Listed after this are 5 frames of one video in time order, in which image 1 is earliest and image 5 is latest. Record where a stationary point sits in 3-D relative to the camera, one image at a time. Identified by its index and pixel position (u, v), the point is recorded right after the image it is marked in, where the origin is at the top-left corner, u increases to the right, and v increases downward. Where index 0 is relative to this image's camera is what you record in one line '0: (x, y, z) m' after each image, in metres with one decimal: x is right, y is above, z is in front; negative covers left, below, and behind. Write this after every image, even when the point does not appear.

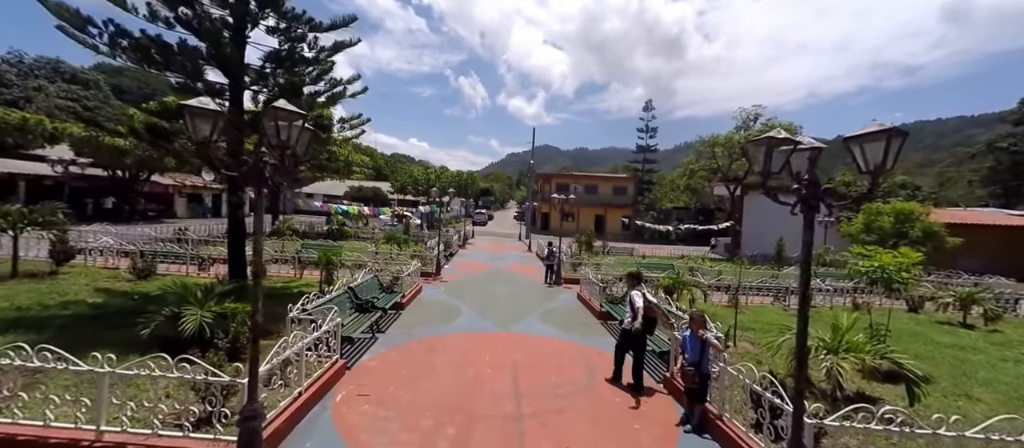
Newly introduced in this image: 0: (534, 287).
0: (+0.9, -2.4, +14.5) m
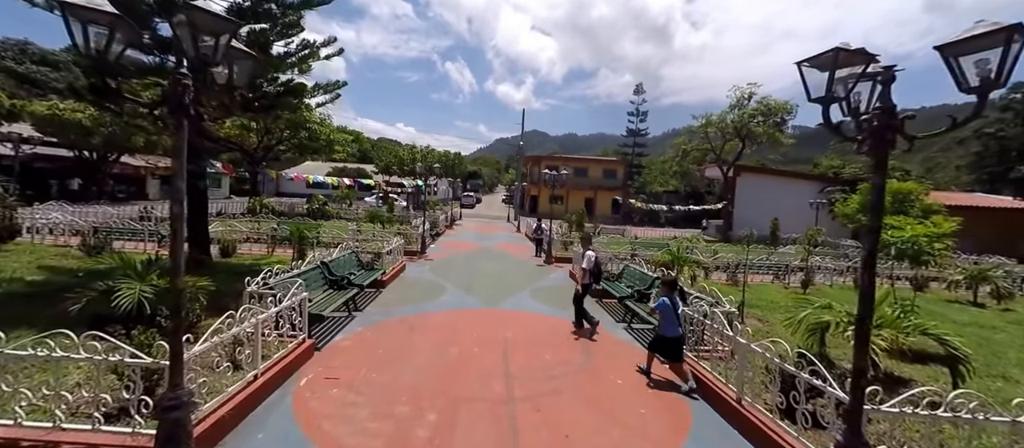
0: (+0.5, -1.6, +13.9) m
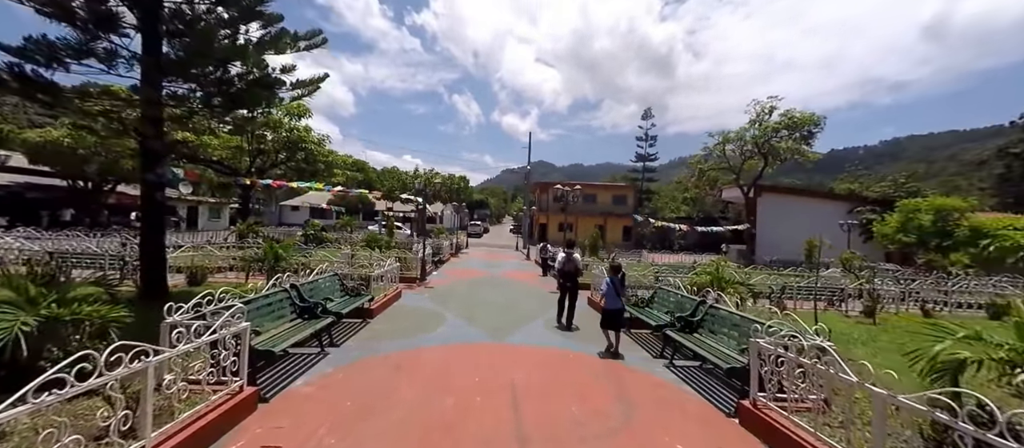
0: (+0.8, -2.3, +12.4) m
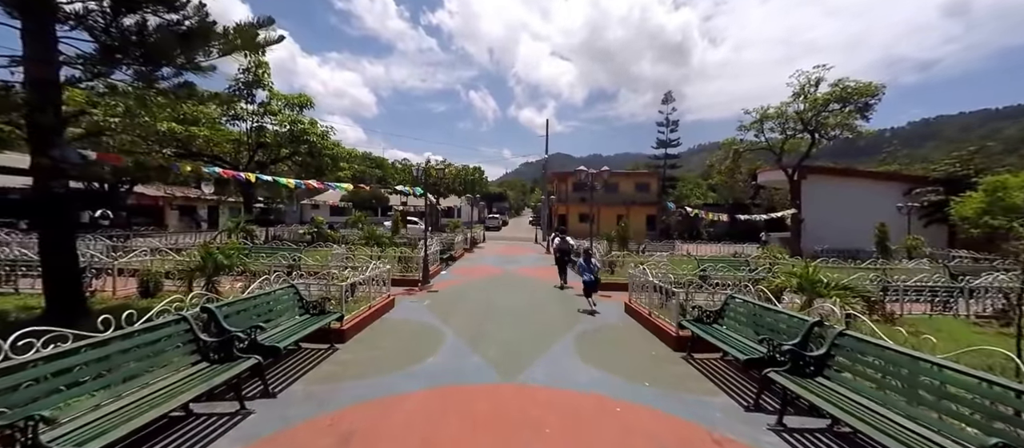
0: (+1.3, -2.0, +10.5) m
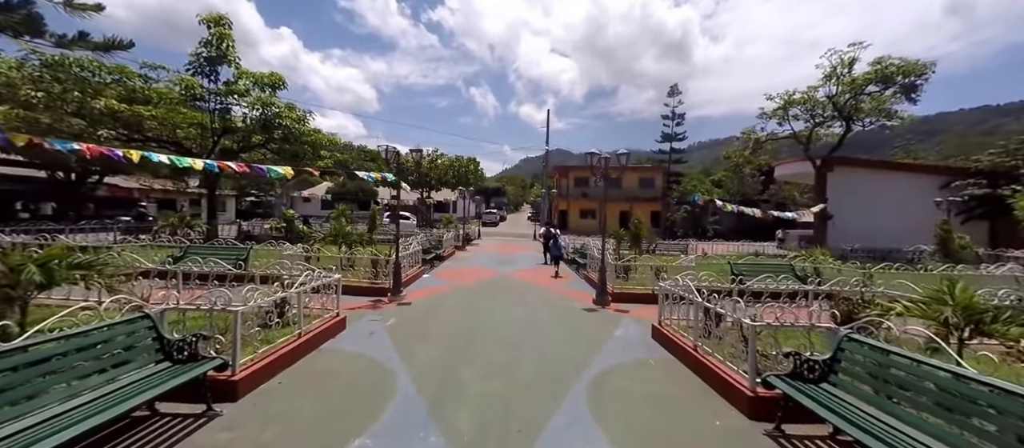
0: (+1.1, -1.9, +8.4) m
